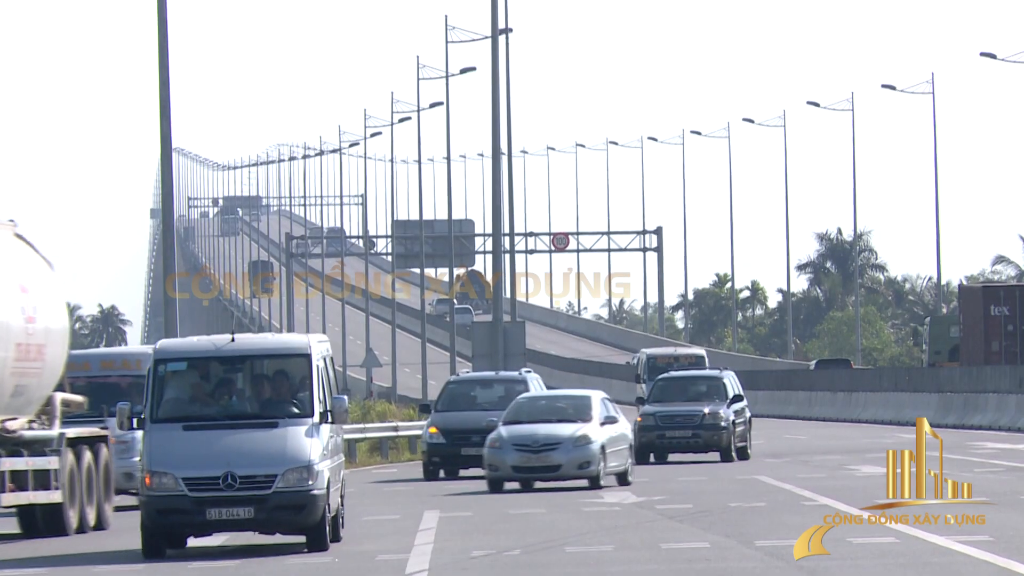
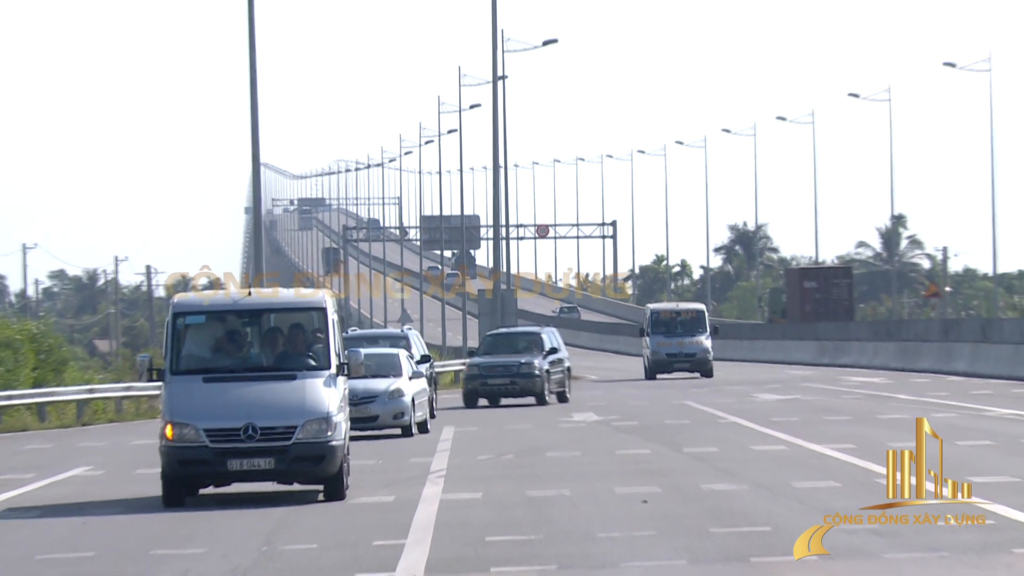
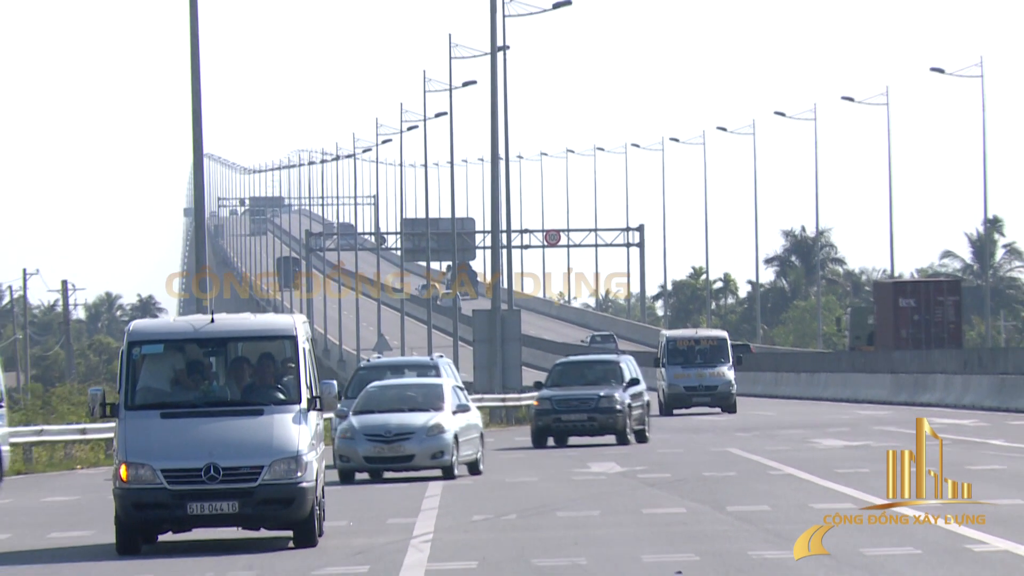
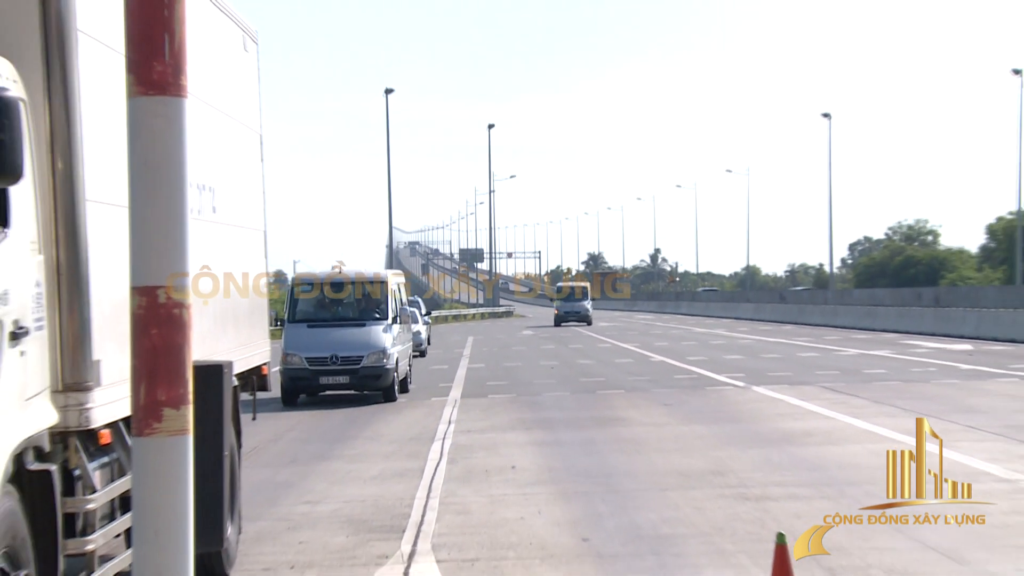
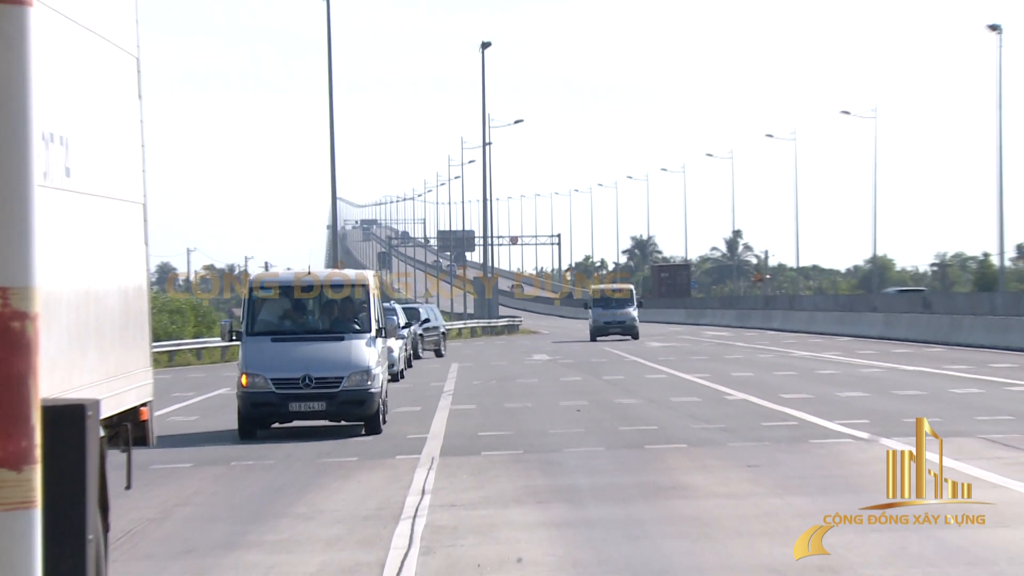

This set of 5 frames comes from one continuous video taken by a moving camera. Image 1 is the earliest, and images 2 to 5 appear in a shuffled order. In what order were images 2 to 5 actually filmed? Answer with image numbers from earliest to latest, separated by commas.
3, 2, 5, 4
